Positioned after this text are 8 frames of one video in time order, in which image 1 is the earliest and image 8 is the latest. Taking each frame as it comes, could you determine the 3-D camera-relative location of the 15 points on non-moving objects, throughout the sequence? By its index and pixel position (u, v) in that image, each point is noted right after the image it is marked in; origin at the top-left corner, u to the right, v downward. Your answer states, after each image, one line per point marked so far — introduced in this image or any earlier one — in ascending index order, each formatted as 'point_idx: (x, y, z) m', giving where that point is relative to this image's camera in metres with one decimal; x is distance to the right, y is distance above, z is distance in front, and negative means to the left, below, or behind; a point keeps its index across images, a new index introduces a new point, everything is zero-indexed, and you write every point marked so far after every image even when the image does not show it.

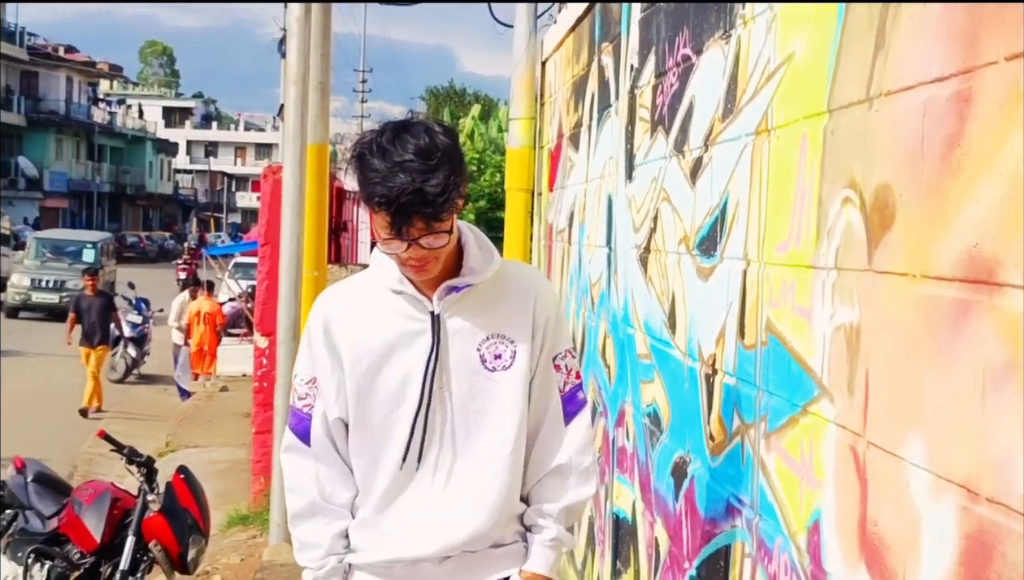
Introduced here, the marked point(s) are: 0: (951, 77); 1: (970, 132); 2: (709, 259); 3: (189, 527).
0: (+0.7, +0.3, +1.6) m
1: (+0.7, +0.2, +1.6) m
2: (+0.5, +0.1, +3.0) m
3: (-1.6, -1.2, +5.2) m
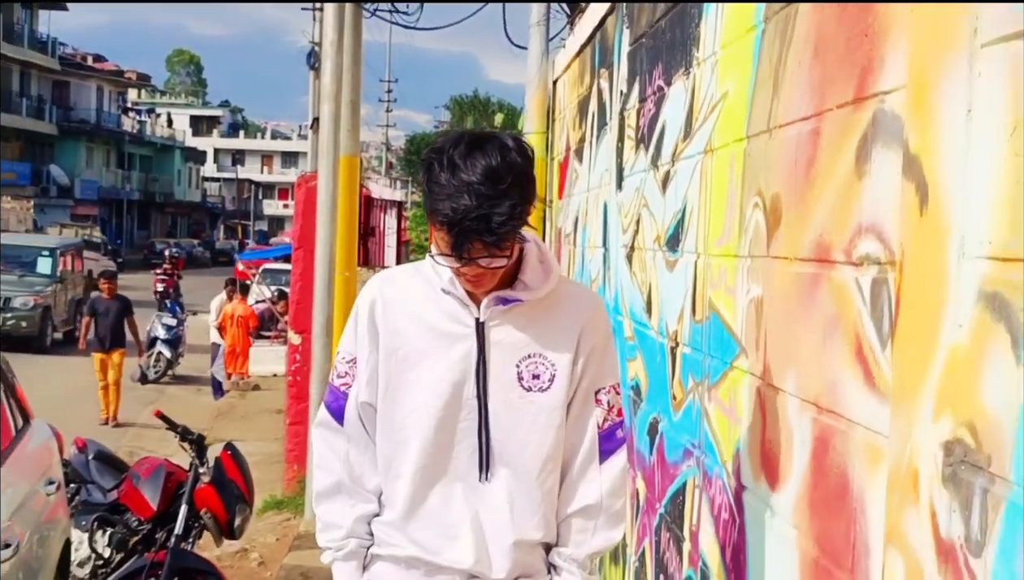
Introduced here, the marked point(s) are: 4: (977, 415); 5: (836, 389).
0: (+0.6, +0.4, +2.3) m
1: (+0.6, +0.3, +2.2) m
2: (+0.6, +0.1, +3.7) m
3: (-1.5, -1.1, +5.9) m
4: (+0.7, -0.2, +1.6) m
5: (+0.6, -0.2, +2.2) m
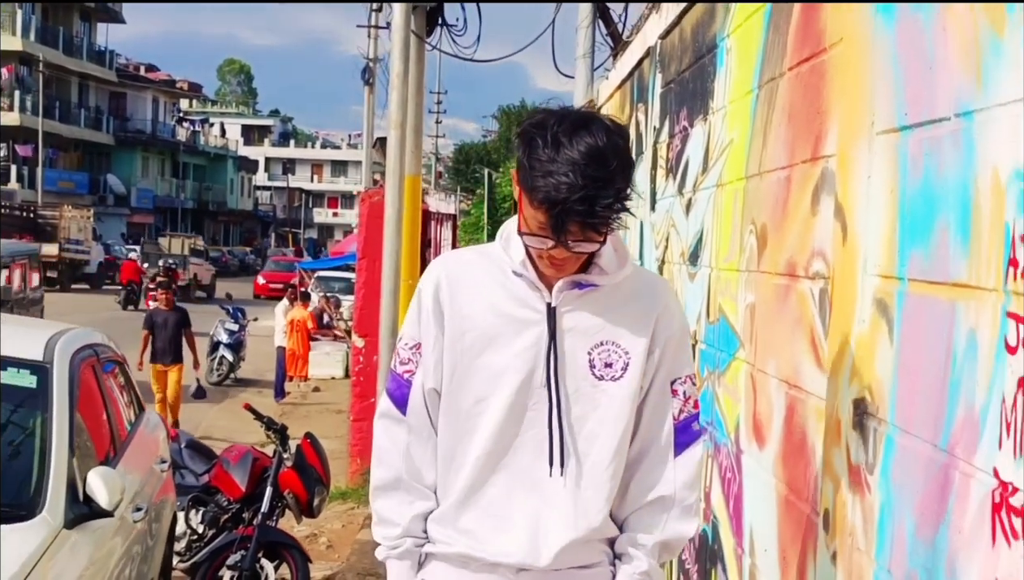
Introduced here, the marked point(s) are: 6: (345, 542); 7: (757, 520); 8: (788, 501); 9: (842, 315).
0: (+0.8, +0.4, +3.1) m
1: (+0.8, +0.3, +3.0) m
2: (+0.8, +0.1, +4.5) m
3: (-1.2, -1.2, +6.8) m
4: (+0.8, -0.2, +2.3) m
5: (+0.8, -0.2, +2.9) m
6: (-1.3, -2.0, +8.4) m
7: (+0.8, -0.7, +3.4) m
8: (+0.8, -0.6, +3.0) m
9: (+0.8, -0.1, +2.5) m
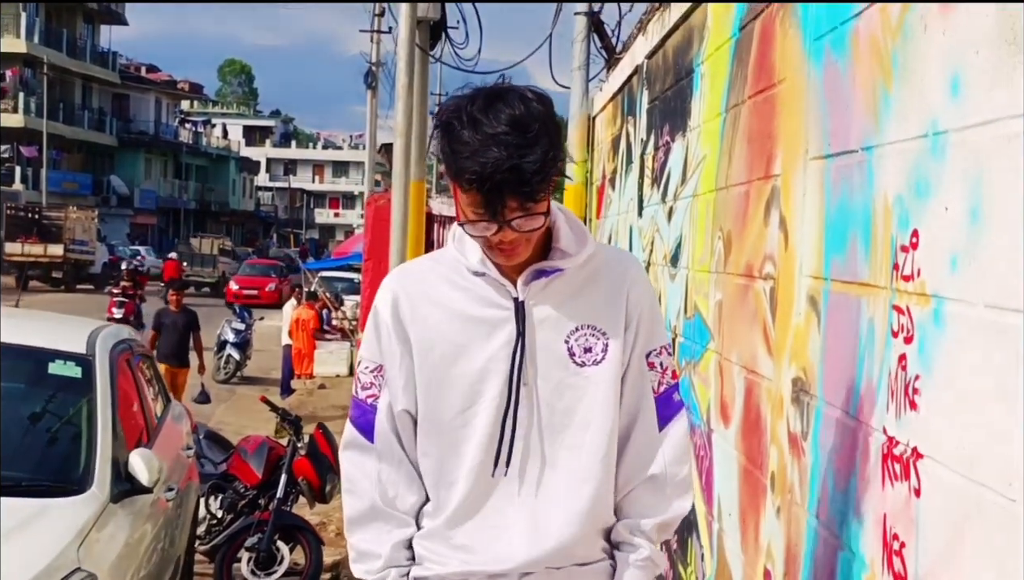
0: (+0.8, +0.4, +3.6) m
1: (+0.8, +0.3, +3.5) m
2: (+0.7, +0.1, +5.0) m
3: (-1.2, -1.2, +7.3) m
4: (+0.8, -0.2, +2.8) m
5: (+0.8, -0.2, +3.4) m
6: (-1.3, -2.0, +8.9) m
7: (+0.7, -0.7, +3.9) m
8: (+0.8, -0.6, +3.5) m
9: (+0.8, -0.1, +3.0) m
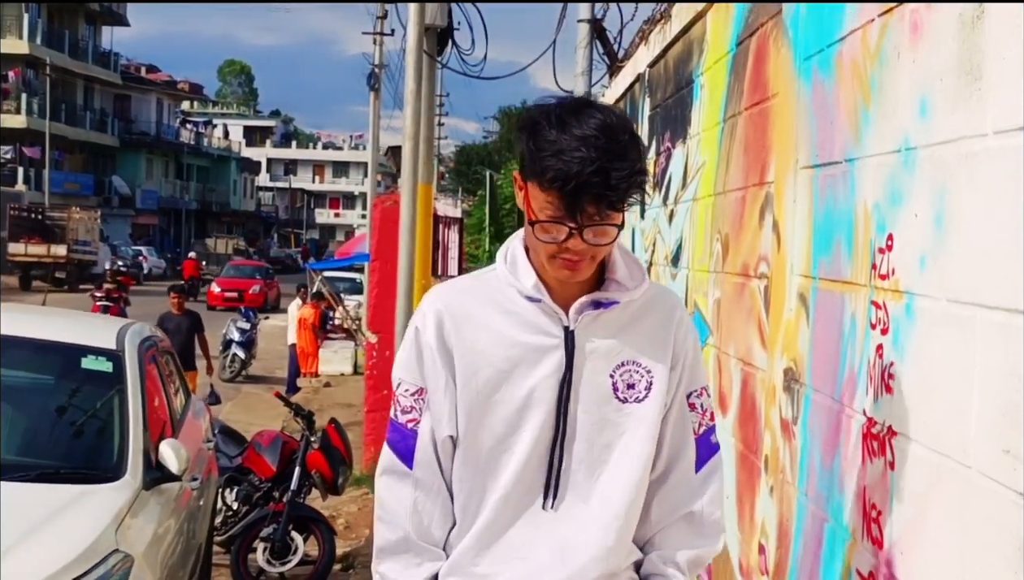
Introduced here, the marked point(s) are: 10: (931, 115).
0: (+0.8, +0.4, +3.9) m
1: (+0.8, +0.3, +3.8) m
2: (+0.8, +0.1, +5.3) m
3: (-1.2, -1.2, +7.6) m
4: (+0.8, -0.2, +3.1) m
5: (+0.8, -0.2, +3.7) m
6: (-1.3, -2.0, +9.1) m
7: (+0.8, -0.7, +4.2) m
8: (+0.8, -0.6, +3.8) m
9: (+0.8, 0.0, +3.3) m
10: (+0.9, +0.4, +2.2) m
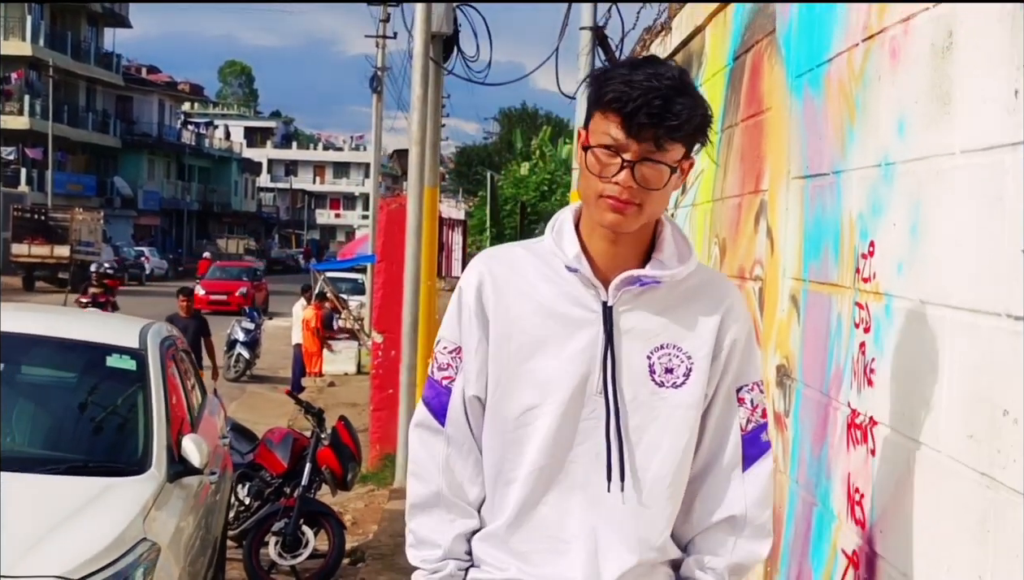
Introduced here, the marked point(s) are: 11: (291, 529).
0: (+0.9, +0.4, +4.1) m
1: (+0.9, +0.3, +4.0) m
2: (+0.8, +0.1, +5.5) m
3: (-1.2, -1.2, +7.8) m
4: (+0.8, -0.2, +3.4) m
5: (+0.8, -0.2, +3.9) m
6: (-1.2, -2.0, +9.4) m
7: (+0.8, -0.7, +4.4) m
8: (+0.8, -0.6, +4.0) m
9: (+0.8, -0.1, +3.5) m
10: (+0.9, +0.3, +2.5) m
11: (-1.5, -1.7, +7.6) m
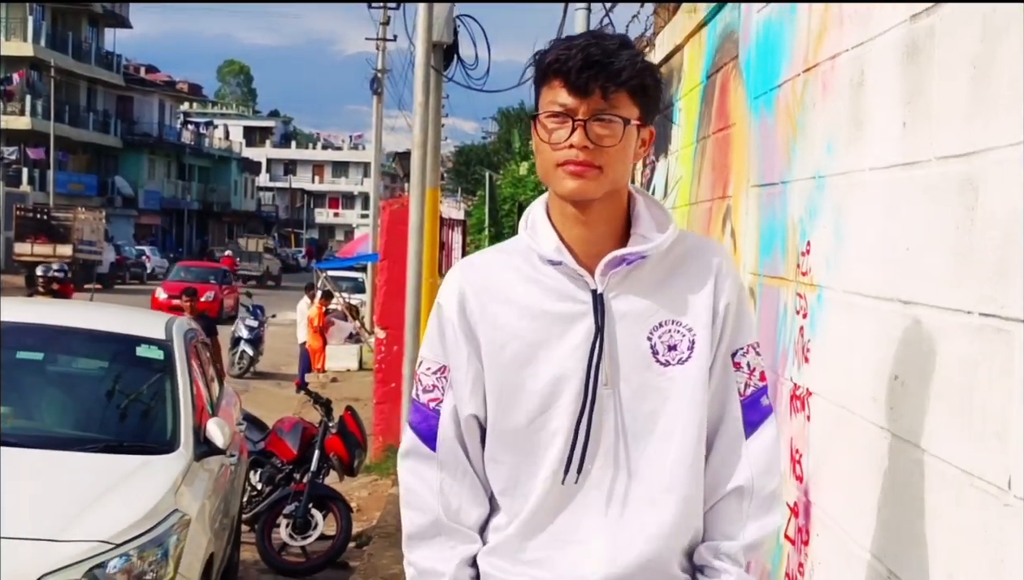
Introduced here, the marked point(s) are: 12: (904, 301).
0: (+0.8, +0.4, +4.6) m
1: (+0.8, +0.3, +4.6) m
2: (+0.8, +0.1, +6.0) m
3: (-1.2, -1.2, +8.3) m
4: (+0.8, -0.2, +3.9) m
5: (+0.8, -0.2, +4.5) m
6: (-1.3, -2.0, +9.9) m
7: (+0.8, -0.7, +4.9) m
8: (+0.8, -0.6, +4.5) m
9: (+0.8, 0.0, +4.0) m
10: (+0.9, +0.4, +3.0) m
11: (-1.5, -1.6, +8.1) m
12: (+0.9, 0.0, +2.4) m
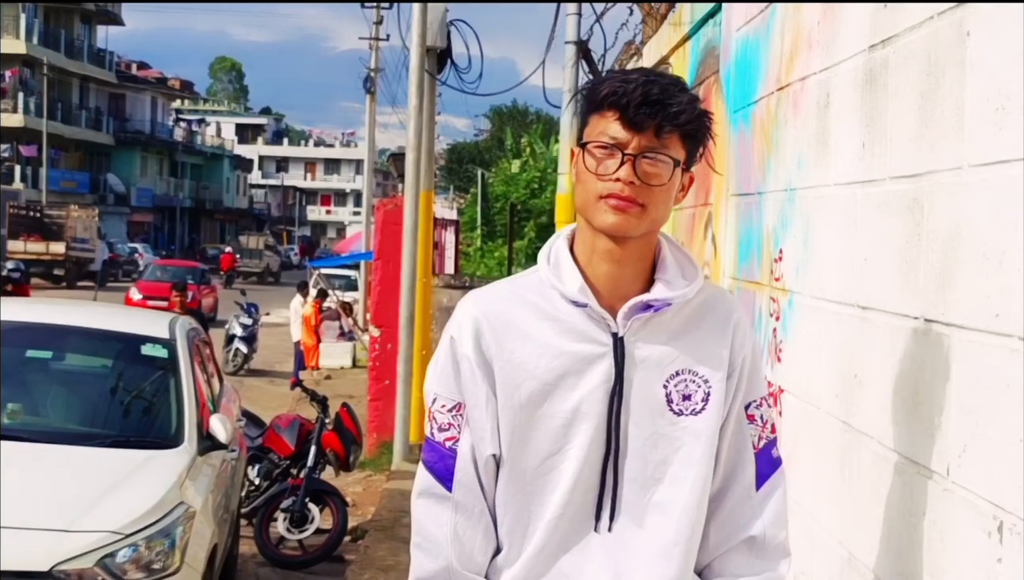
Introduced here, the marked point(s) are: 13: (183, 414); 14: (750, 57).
0: (+0.8, +0.4, +4.8) m
1: (+0.8, +0.3, +4.8) m
2: (+0.8, +0.1, +6.3) m
3: (-1.2, -1.2, +8.5) m
4: (+0.8, -0.2, +4.1) m
5: (+0.8, -0.2, +4.7) m
6: (-1.3, -1.9, +10.1) m
7: (+0.8, -0.7, +5.1) m
8: (+0.8, -0.6, +4.8) m
9: (+0.8, 0.0, +4.3) m
10: (+0.8, +0.4, +3.2) m
11: (-1.6, -1.6, +8.3) m
12: (+0.9, 0.0, +2.7) m
13: (-1.8, -0.7, +6.0) m
14: (+0.9, +0.8, +3.9) m
